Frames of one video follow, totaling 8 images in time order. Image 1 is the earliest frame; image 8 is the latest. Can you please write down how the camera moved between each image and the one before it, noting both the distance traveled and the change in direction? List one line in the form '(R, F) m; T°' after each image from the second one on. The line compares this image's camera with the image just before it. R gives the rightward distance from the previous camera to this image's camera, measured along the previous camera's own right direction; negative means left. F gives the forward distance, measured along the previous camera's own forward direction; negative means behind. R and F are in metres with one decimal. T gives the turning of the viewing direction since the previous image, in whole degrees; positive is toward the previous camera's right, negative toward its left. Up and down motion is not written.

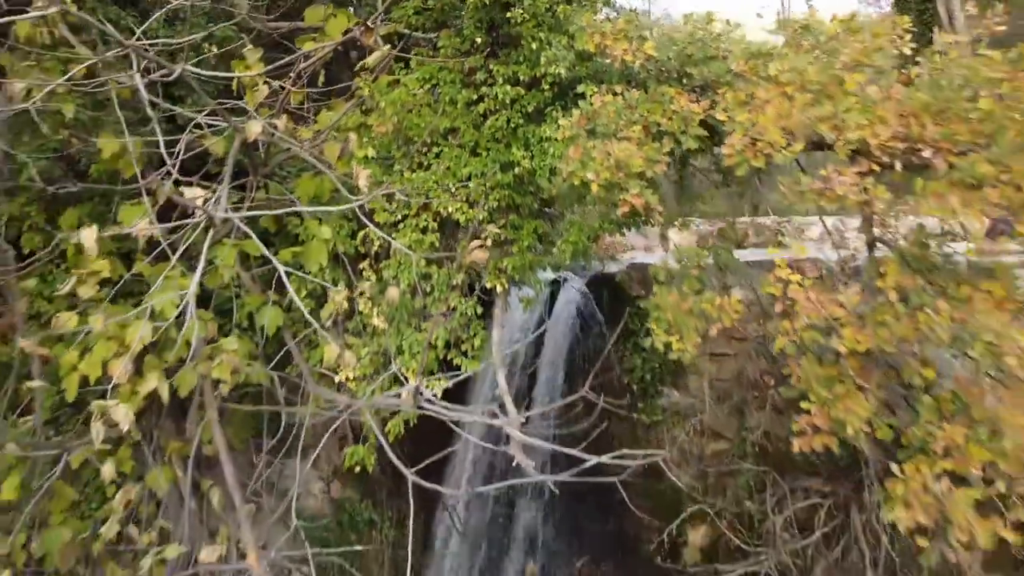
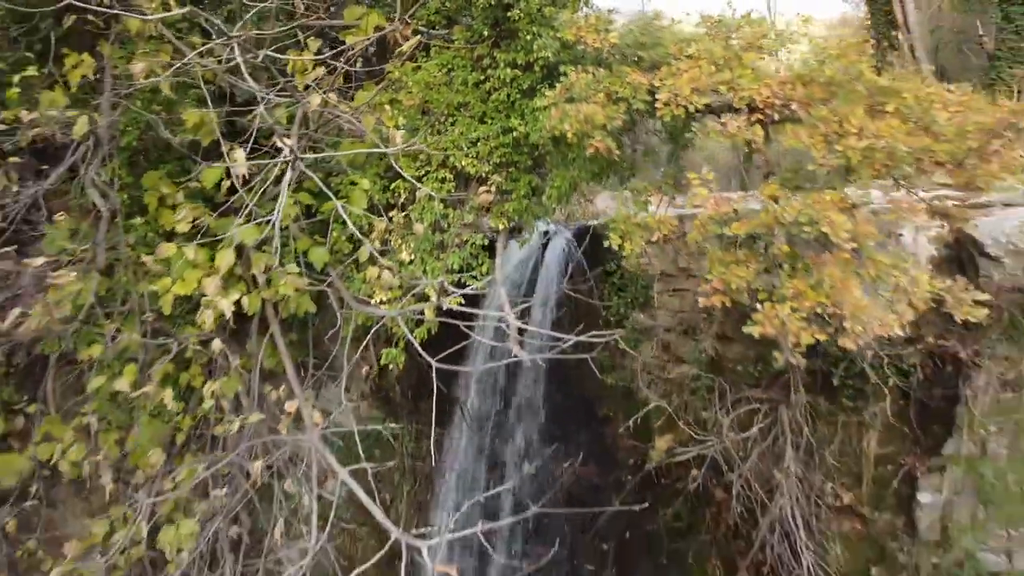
(0.0, -0.5) m; 0°
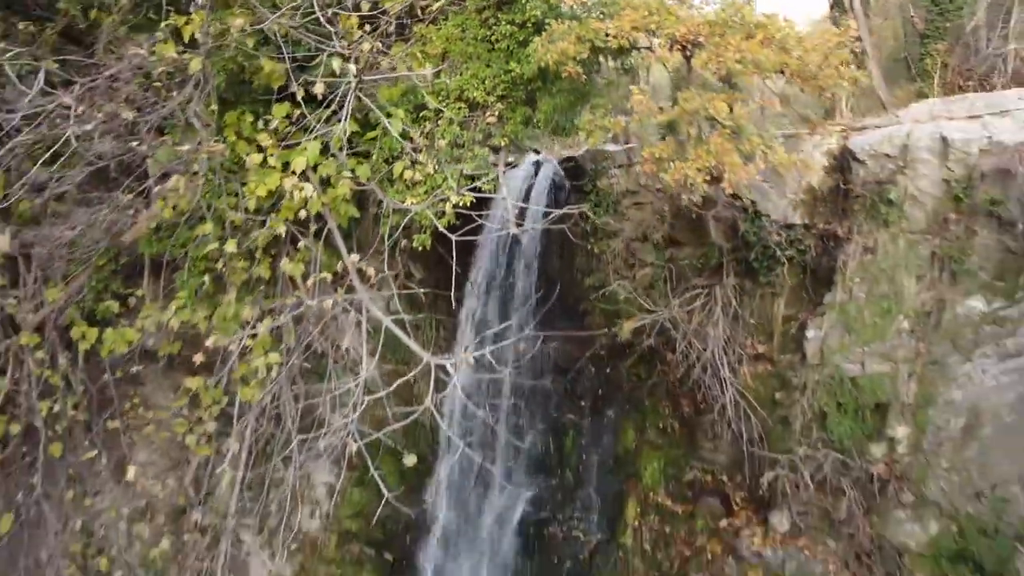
(0.0, -0.8) m; 0°
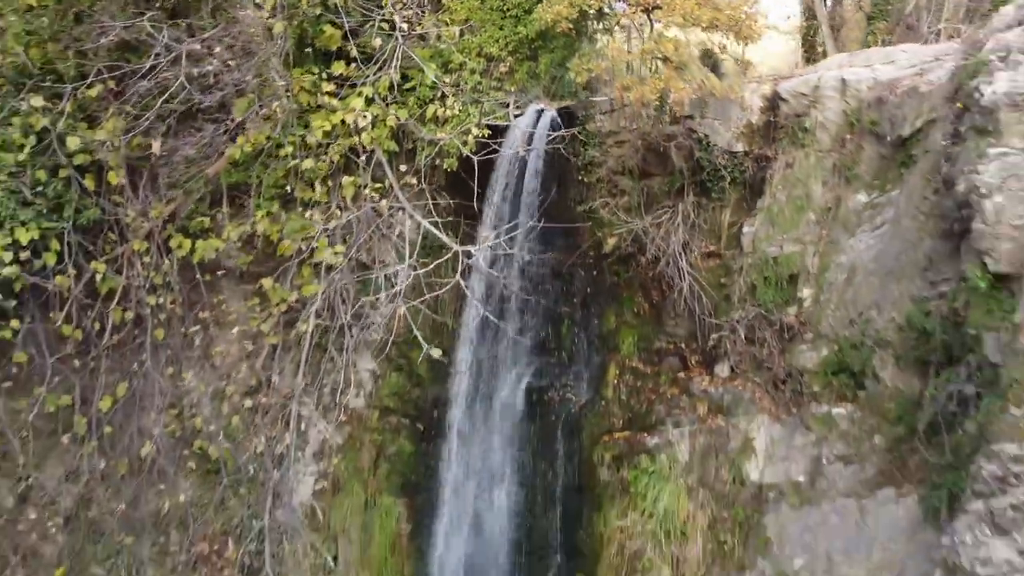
(0.0, -1.0) m; 0°
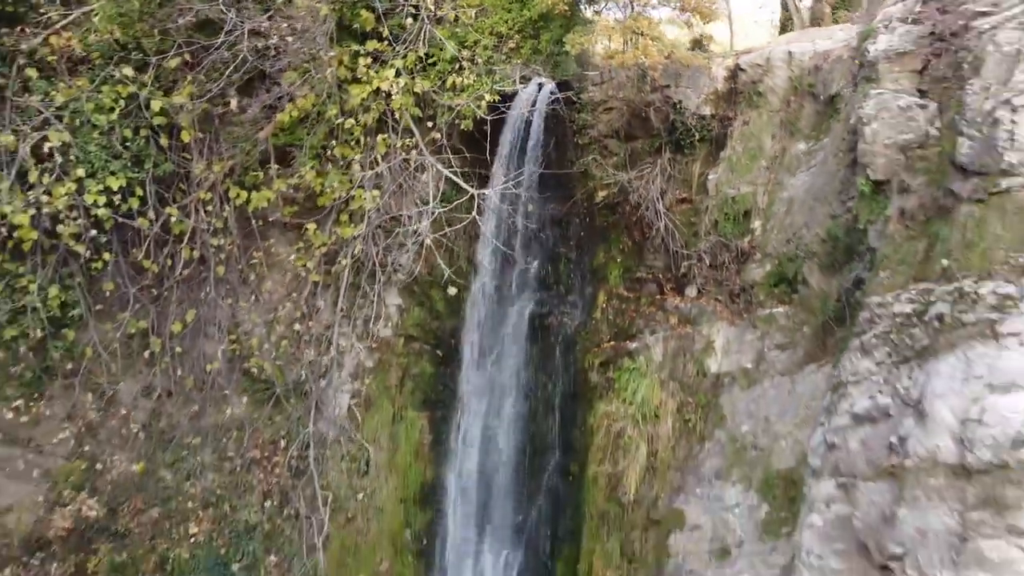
(0.0, -0.9) m; 0°
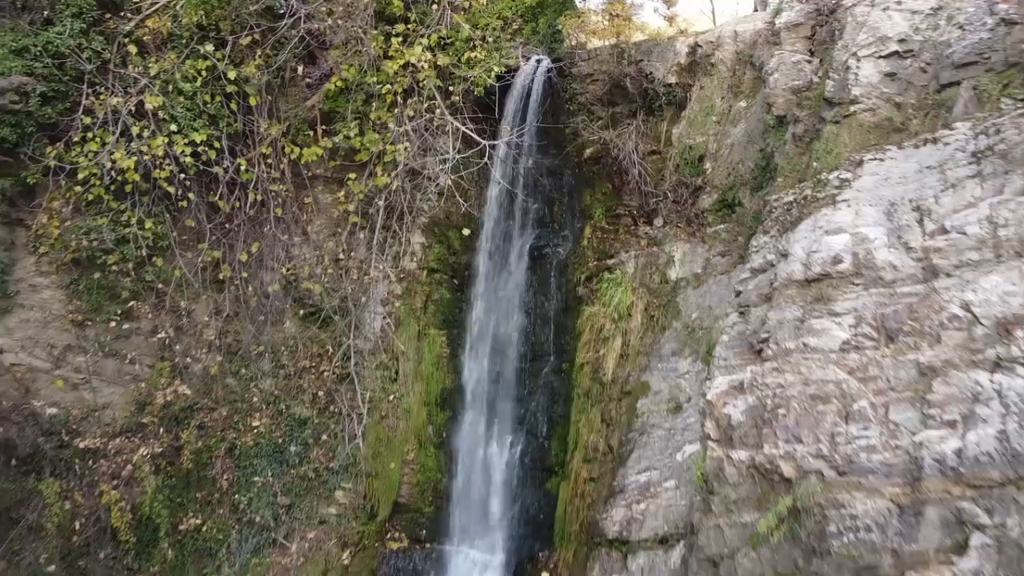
(0.0, -1.3) m; 0°
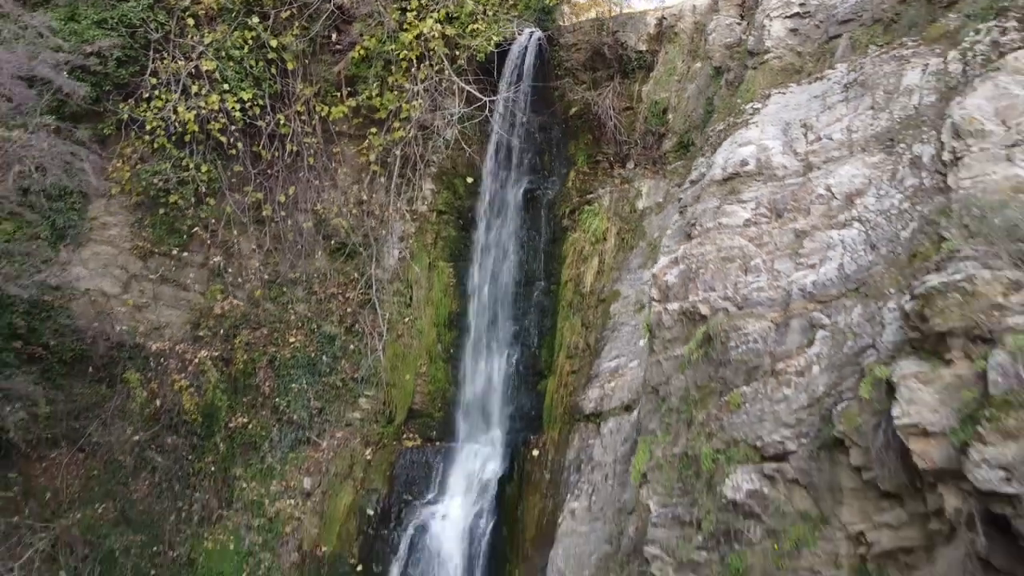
(0.0, -1.2) m; 0°
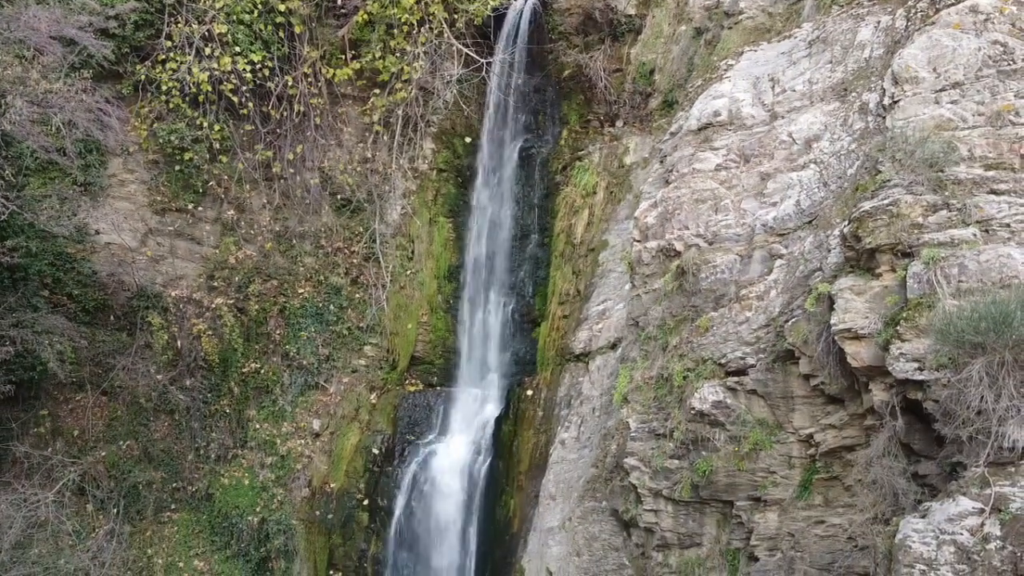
(0.0, -0.5) m; 0°
